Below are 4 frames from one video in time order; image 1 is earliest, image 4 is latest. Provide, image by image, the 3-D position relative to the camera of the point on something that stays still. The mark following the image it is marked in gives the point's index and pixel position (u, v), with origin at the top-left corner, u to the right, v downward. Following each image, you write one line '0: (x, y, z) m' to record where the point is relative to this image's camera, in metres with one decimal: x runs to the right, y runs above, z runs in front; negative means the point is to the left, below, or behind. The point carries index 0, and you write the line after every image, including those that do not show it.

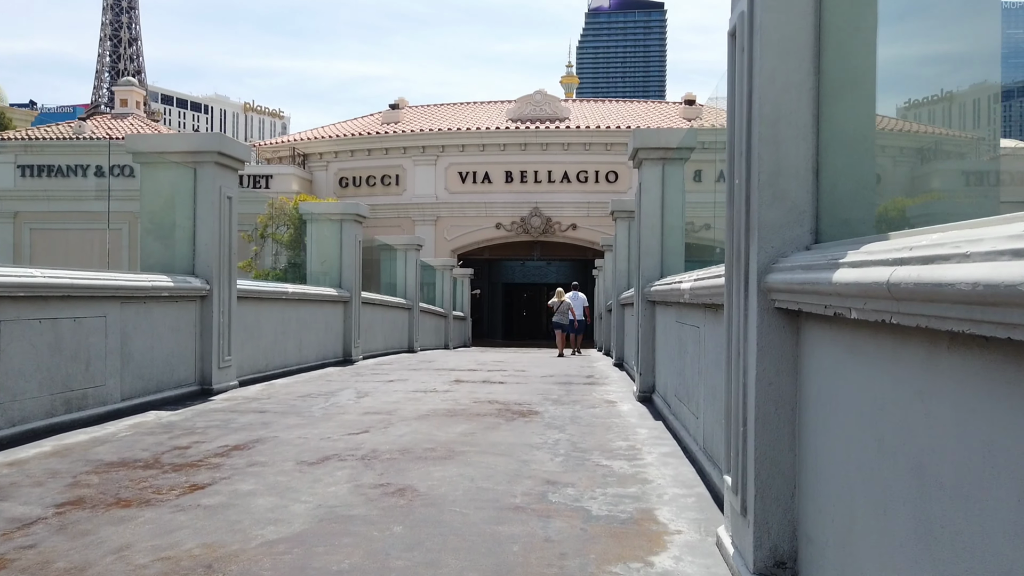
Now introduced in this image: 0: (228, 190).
0: (-2.9, +1.0, +9.6) m
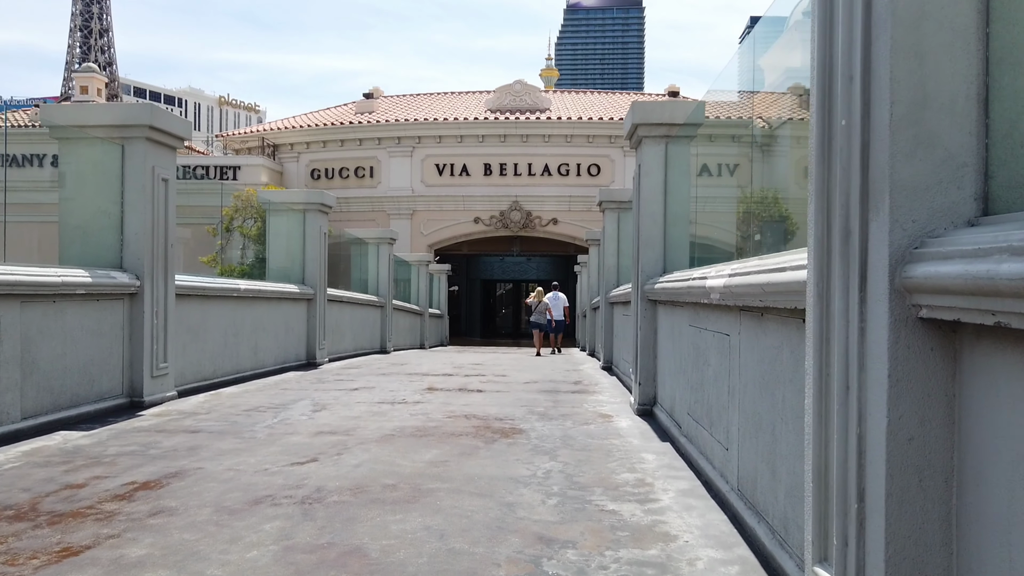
0: (-3.1, +1.1, +8.3) m
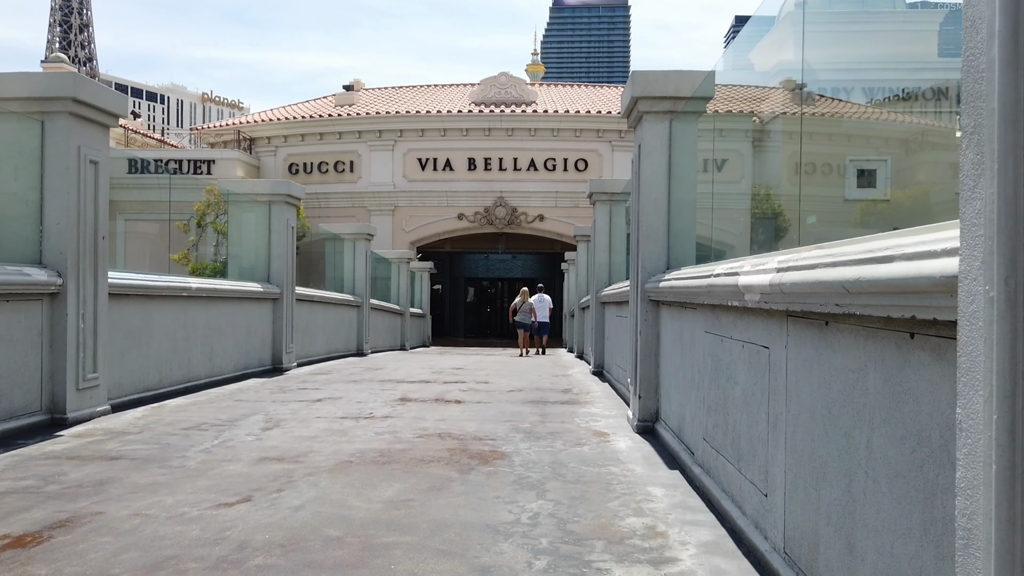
0: (-3.3, +1.1, +7.2) m
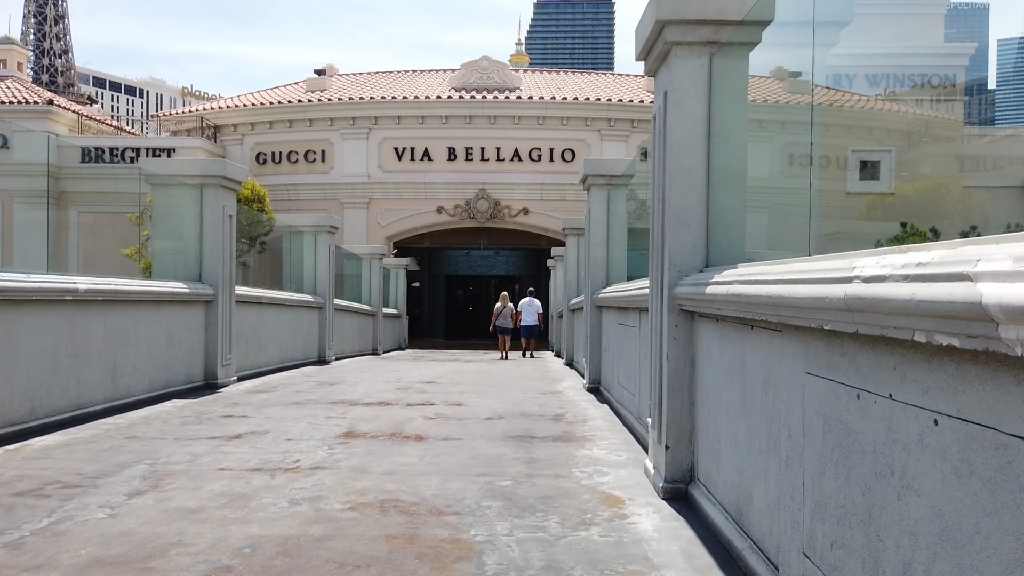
0: (-3.4, +1.0, +5.2) m
